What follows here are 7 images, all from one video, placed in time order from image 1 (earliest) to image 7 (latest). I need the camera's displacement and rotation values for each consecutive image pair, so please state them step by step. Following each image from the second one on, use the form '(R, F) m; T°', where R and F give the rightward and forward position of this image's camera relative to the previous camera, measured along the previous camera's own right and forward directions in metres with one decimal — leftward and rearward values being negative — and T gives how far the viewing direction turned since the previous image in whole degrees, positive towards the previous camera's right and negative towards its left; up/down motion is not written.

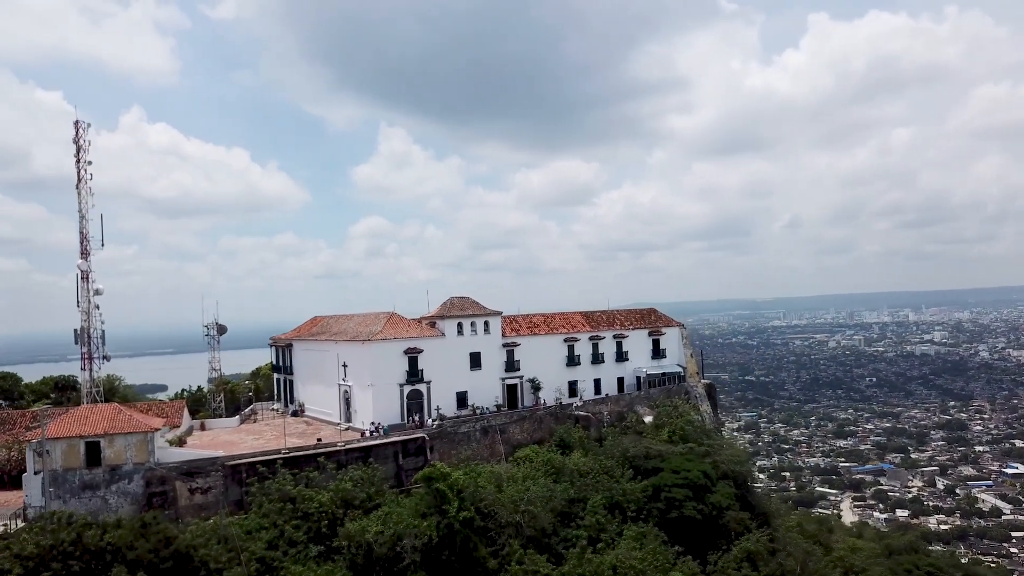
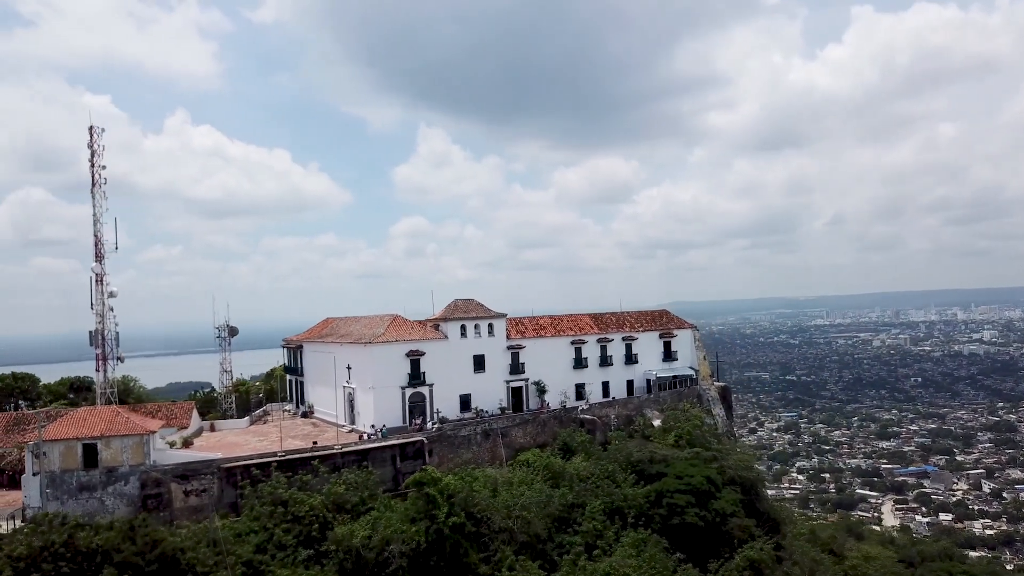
(+1.2, +0.3) m; -3°
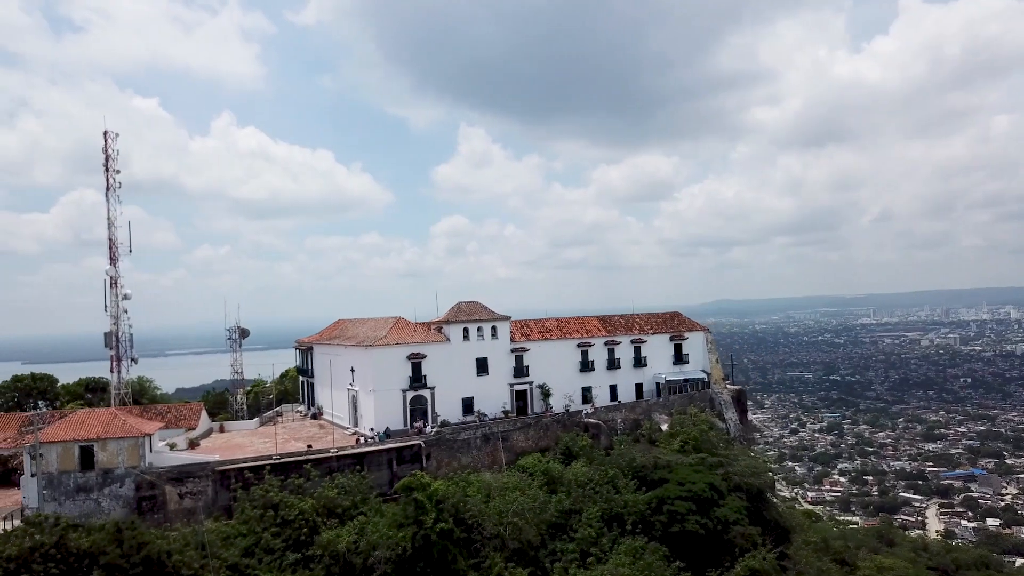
(+1.3, +0.3) m; -3°
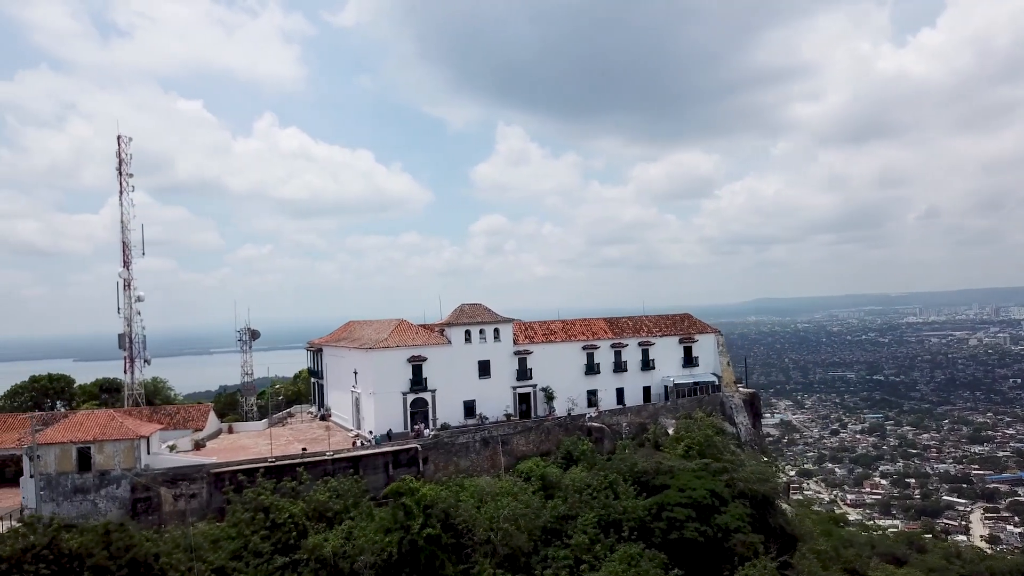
(+1.2, +0.3) m; -3°
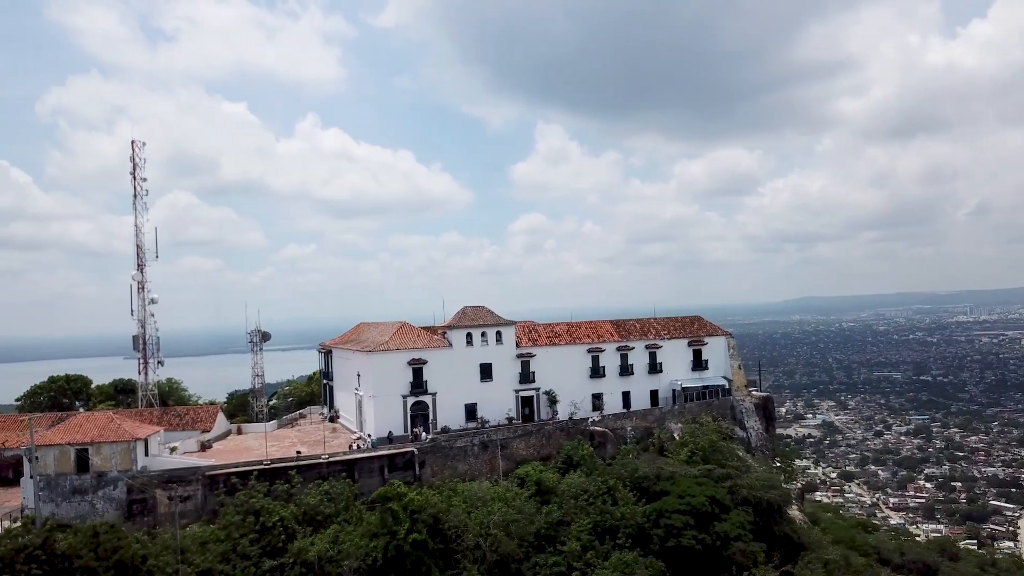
(+1.3, +0.2) m; -3°
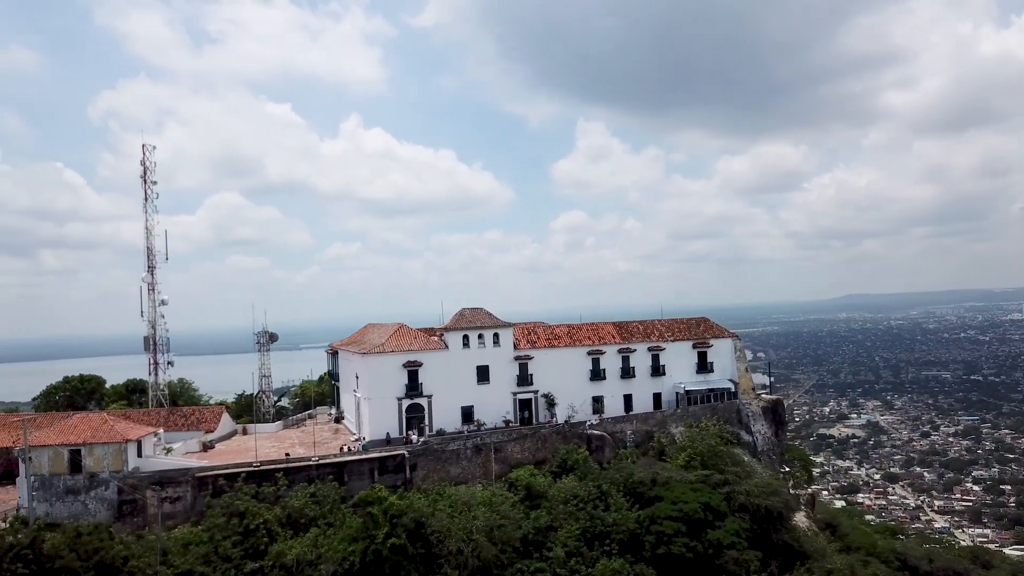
(+1.5, +0.3) m; -3°
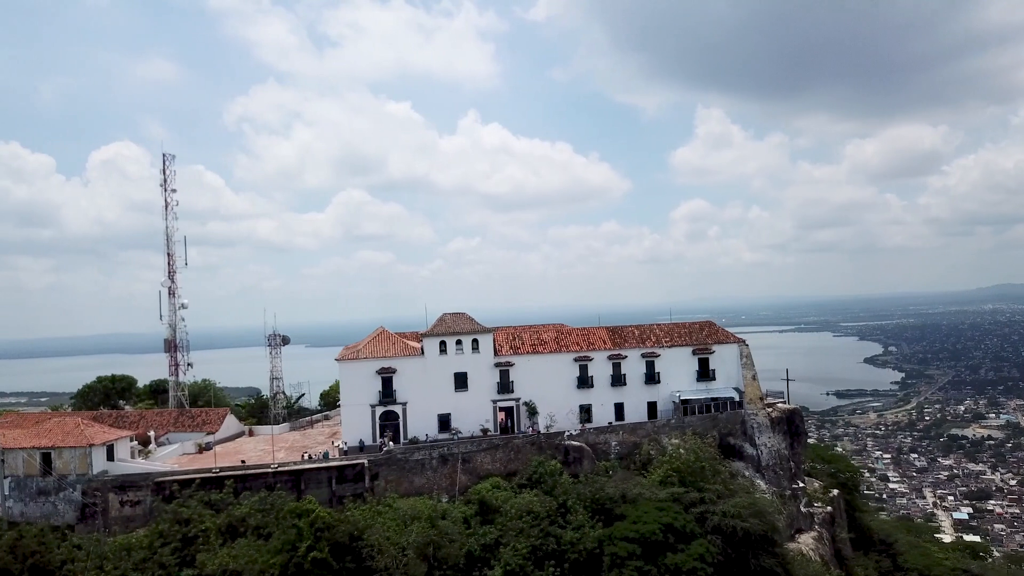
(+4.5, +1.2) m; -8°
